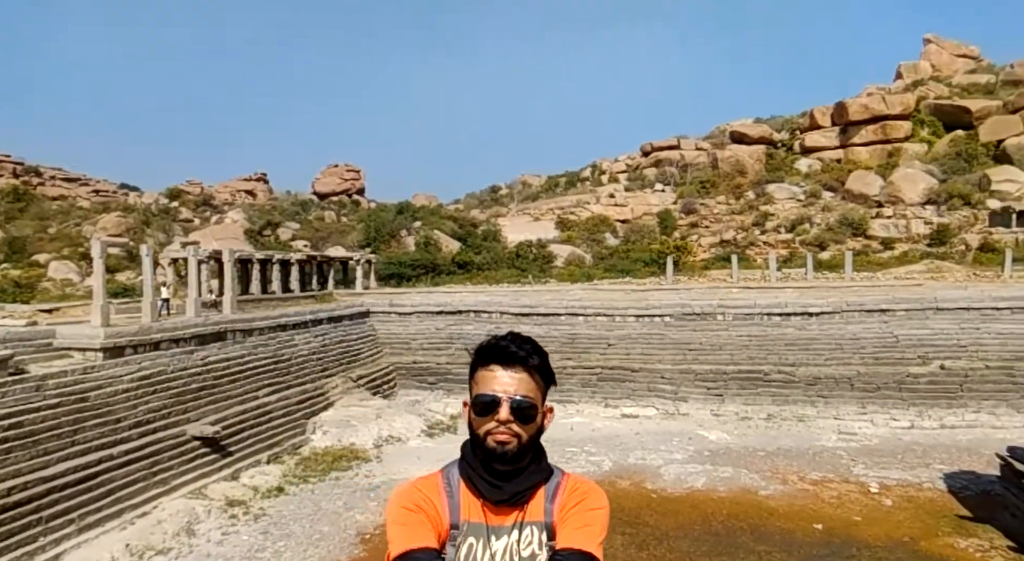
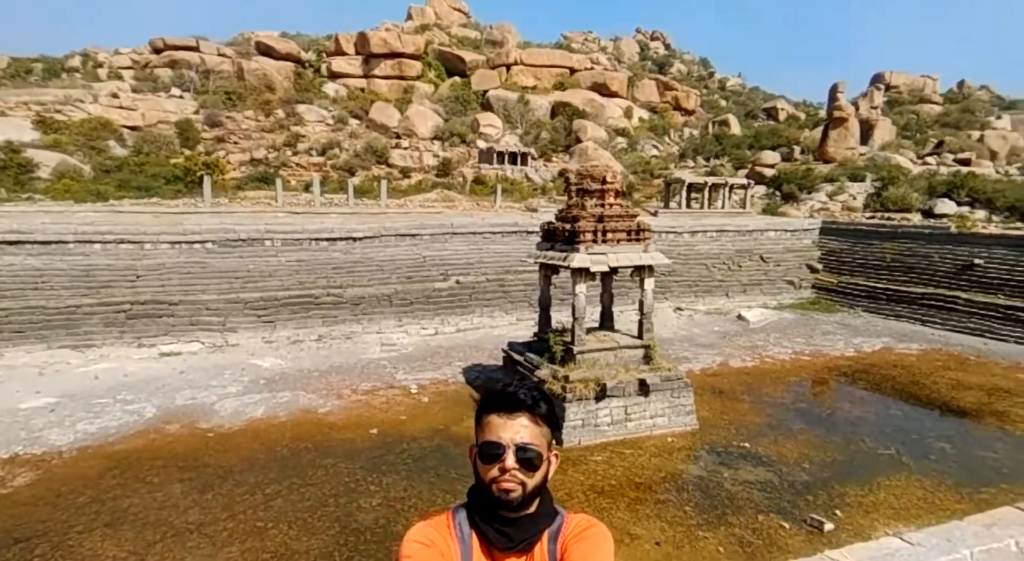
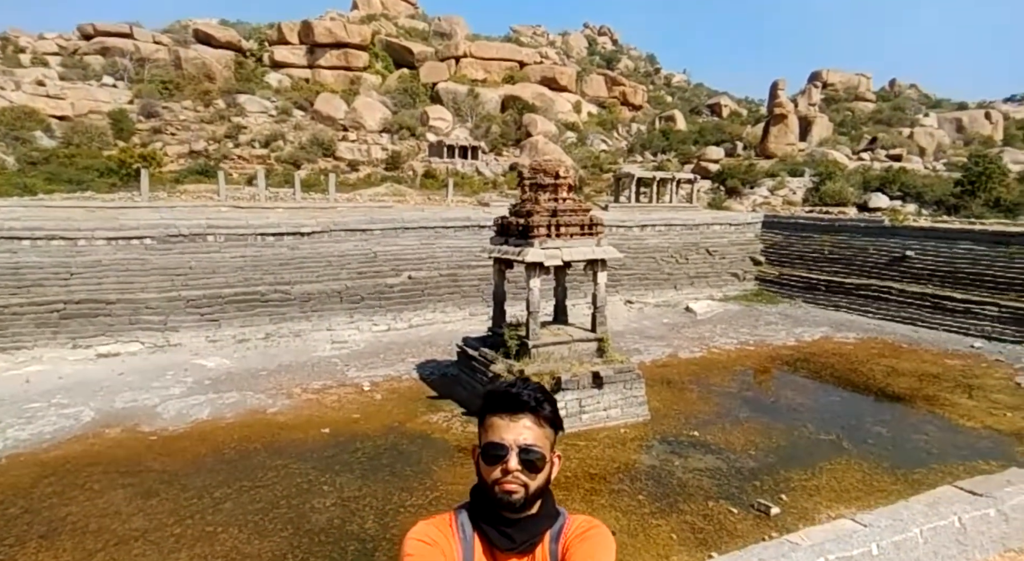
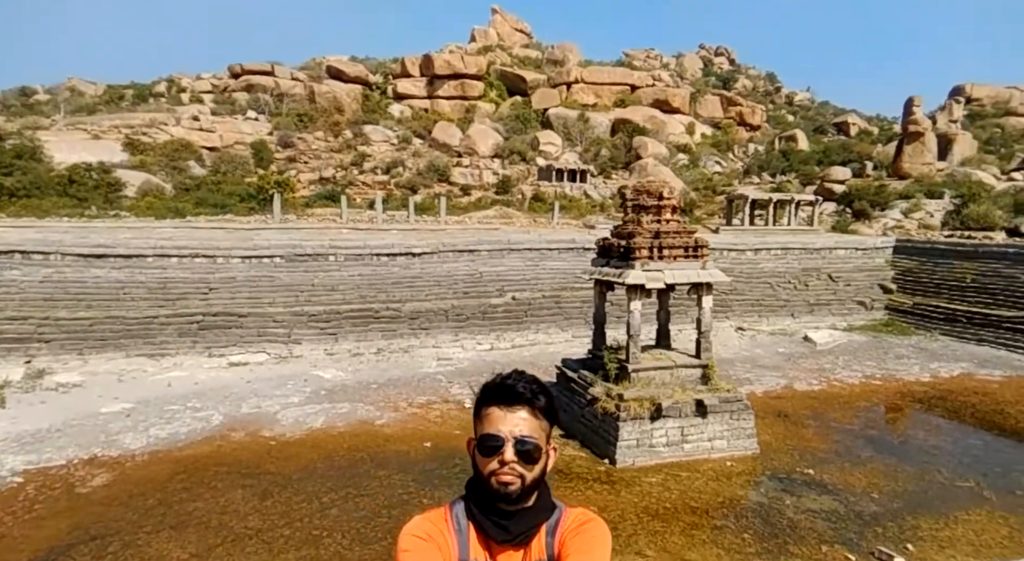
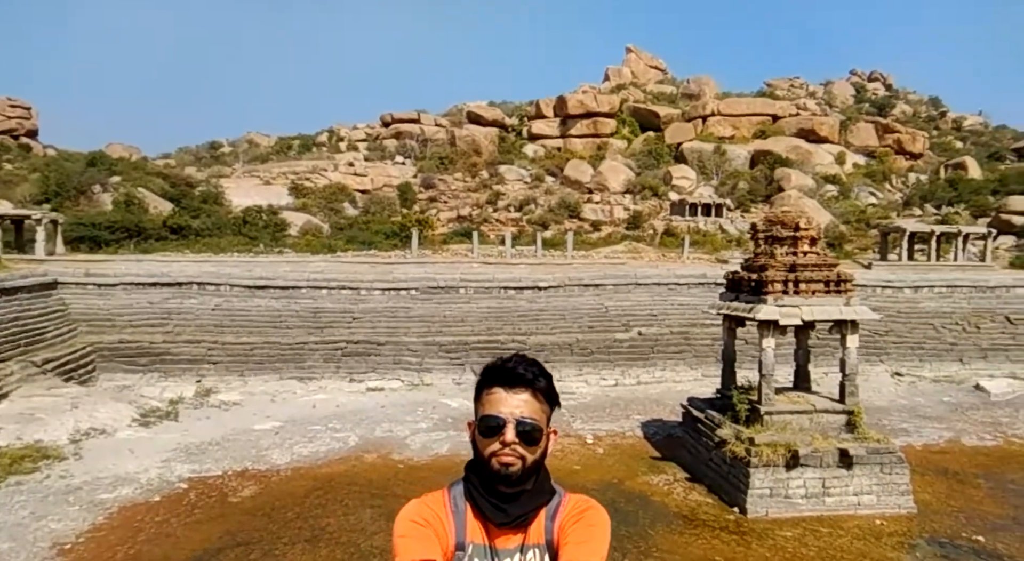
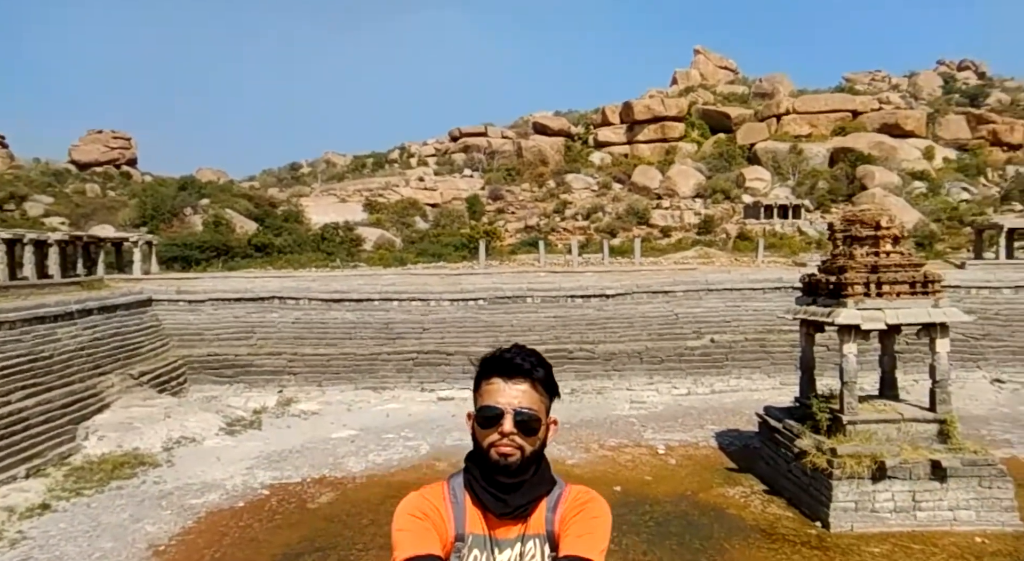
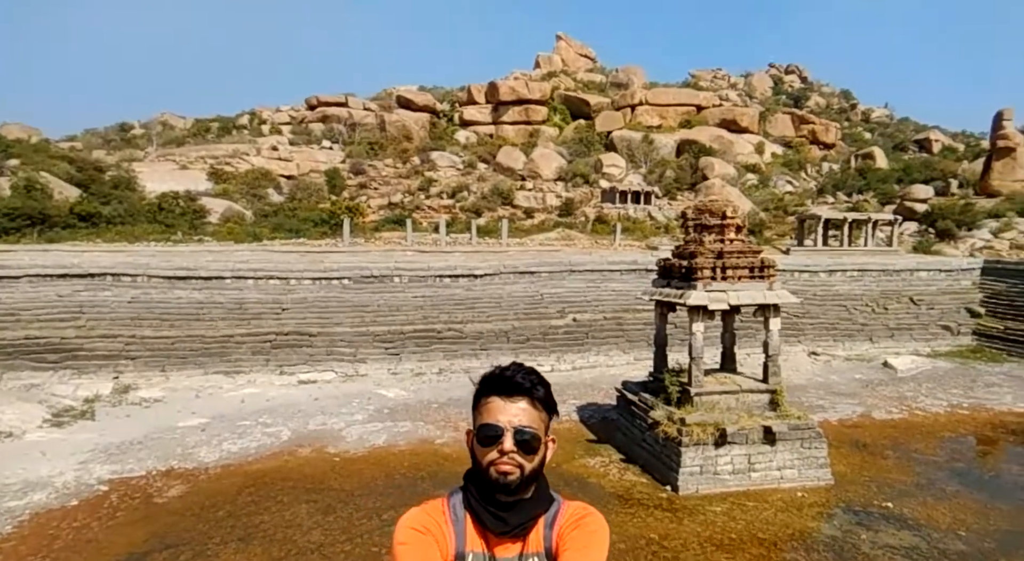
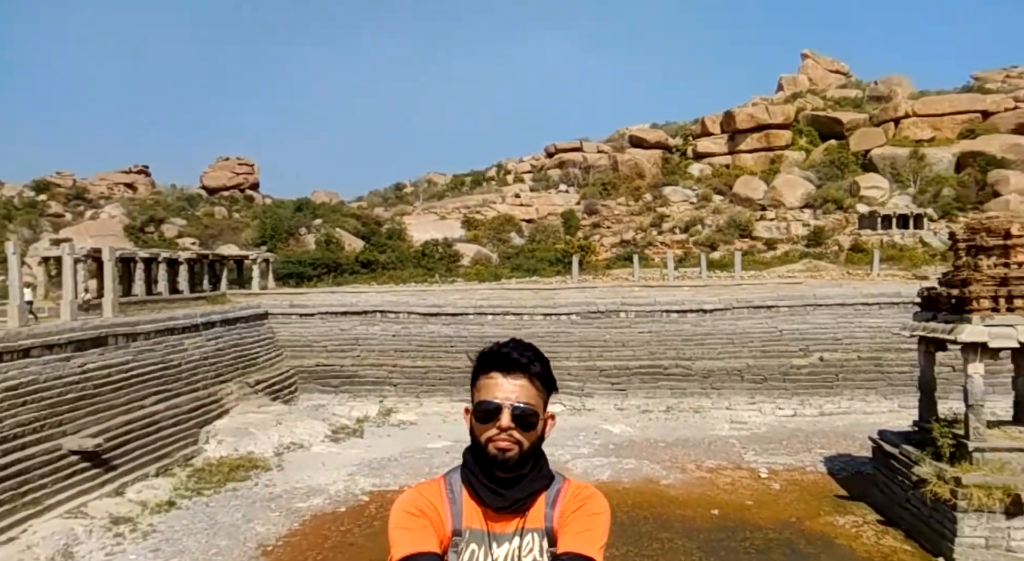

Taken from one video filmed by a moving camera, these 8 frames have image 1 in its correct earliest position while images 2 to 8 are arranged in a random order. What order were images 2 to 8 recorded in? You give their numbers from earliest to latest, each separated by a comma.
8, 6, 5, 7, 4, 2, 3
